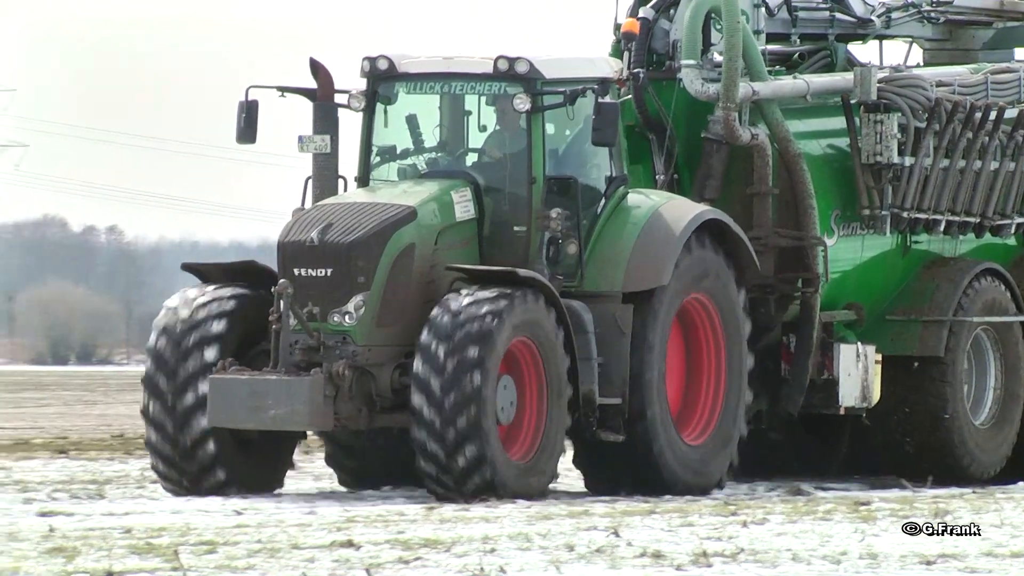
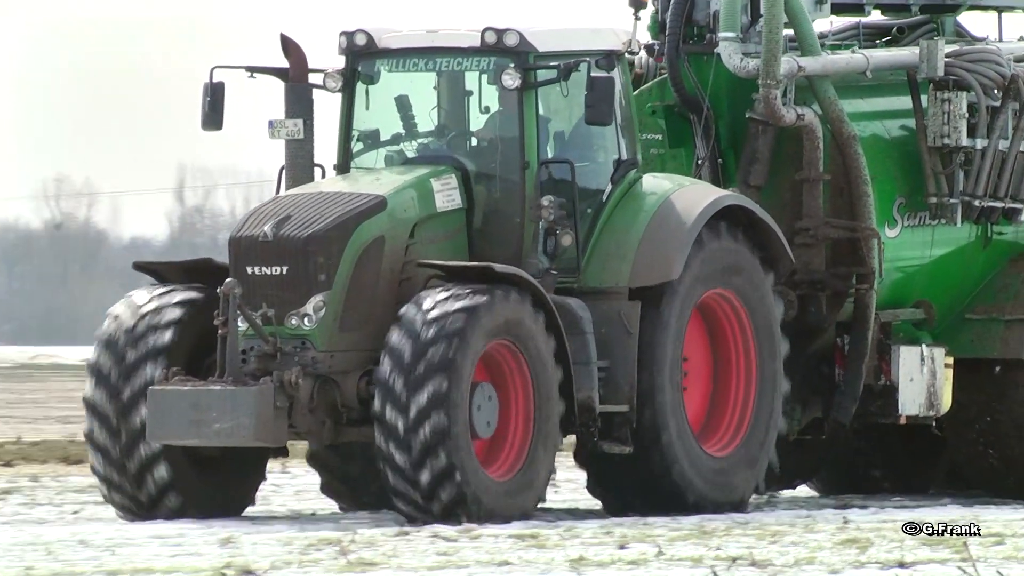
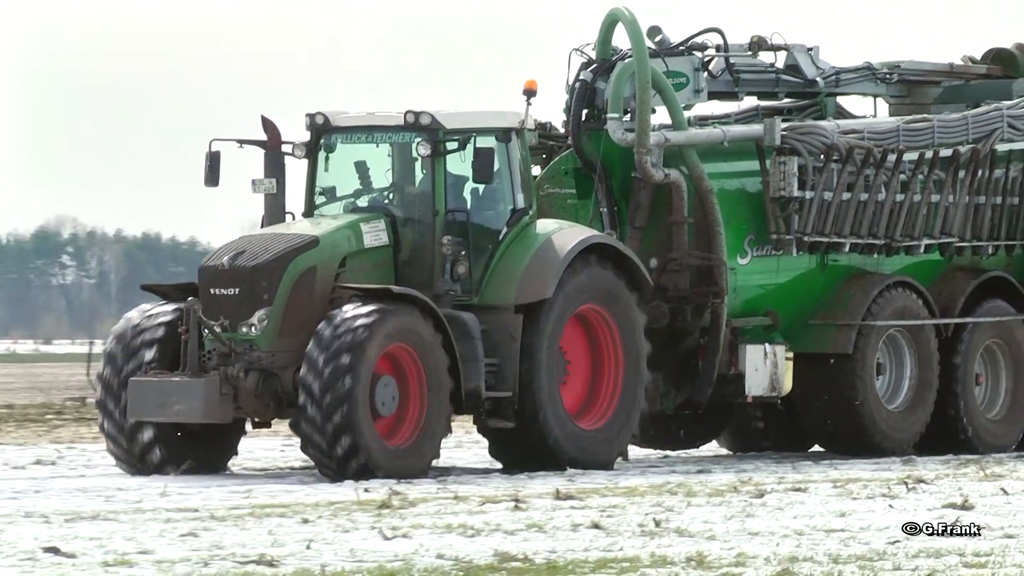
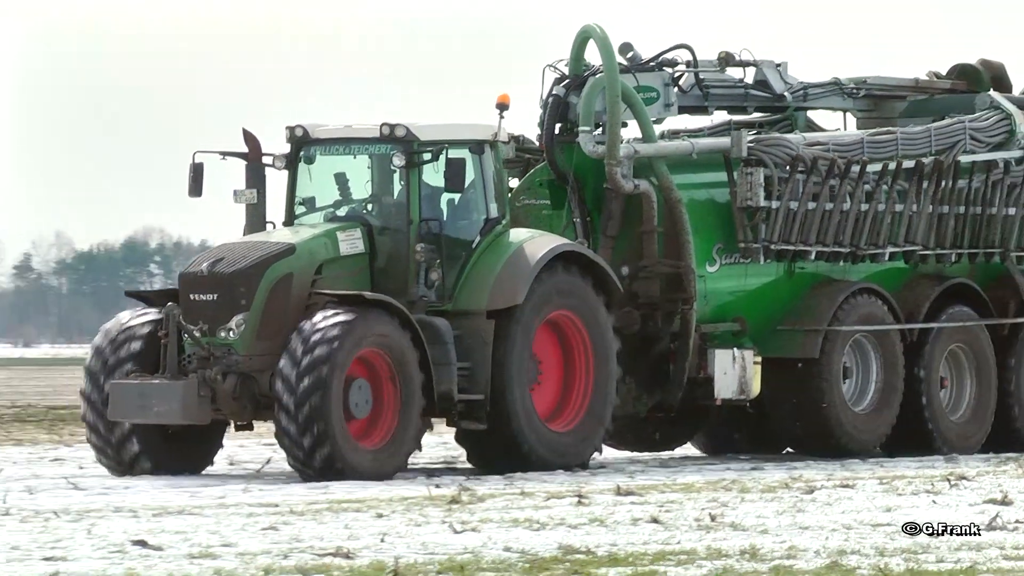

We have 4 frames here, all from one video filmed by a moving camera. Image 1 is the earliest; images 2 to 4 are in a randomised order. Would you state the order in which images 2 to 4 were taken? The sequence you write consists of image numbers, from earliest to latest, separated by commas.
2, 3, 4
